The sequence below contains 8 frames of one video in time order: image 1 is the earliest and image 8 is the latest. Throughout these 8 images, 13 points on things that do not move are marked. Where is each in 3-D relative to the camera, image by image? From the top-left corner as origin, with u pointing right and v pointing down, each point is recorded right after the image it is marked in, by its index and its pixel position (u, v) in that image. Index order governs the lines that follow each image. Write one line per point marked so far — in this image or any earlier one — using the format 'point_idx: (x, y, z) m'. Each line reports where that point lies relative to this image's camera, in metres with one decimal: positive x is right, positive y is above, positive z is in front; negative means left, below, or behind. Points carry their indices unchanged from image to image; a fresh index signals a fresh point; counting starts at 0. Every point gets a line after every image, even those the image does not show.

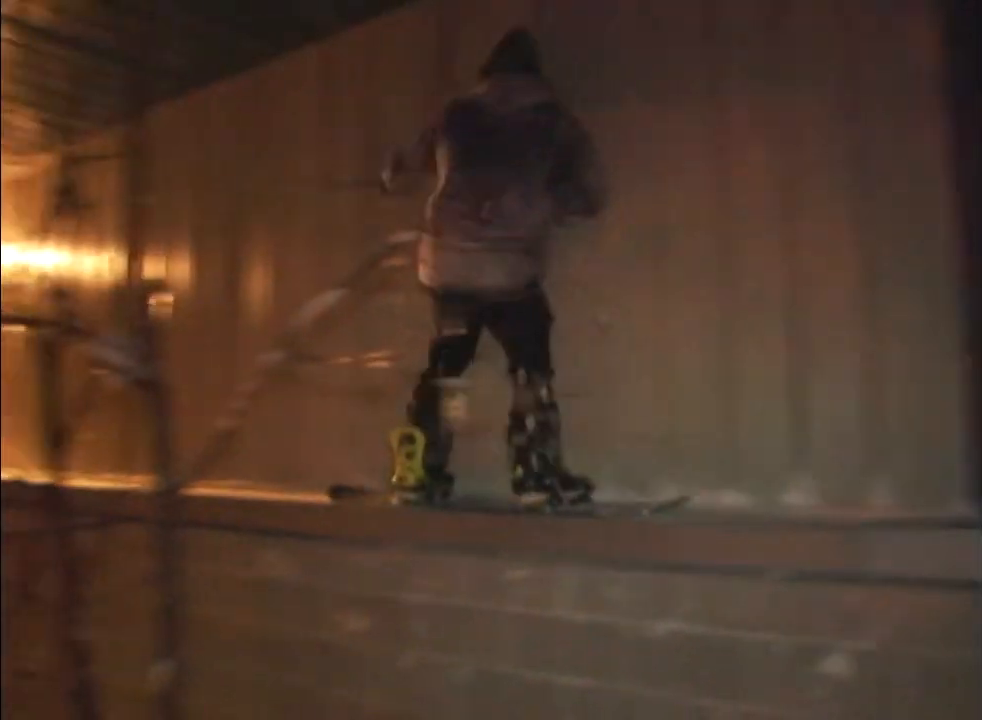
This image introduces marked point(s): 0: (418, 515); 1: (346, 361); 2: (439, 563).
0: (-0.3, -0.6, +5.0) m
1: (-0.6, 0.0, +5.8) m
2: (-0.2, -0.8, +4.9) m
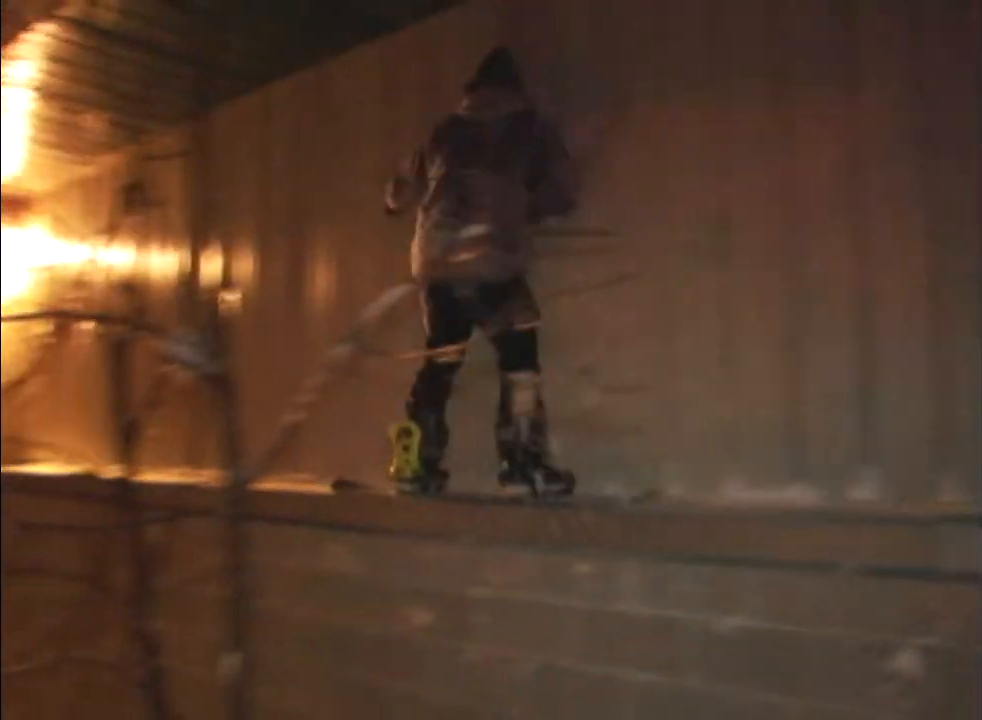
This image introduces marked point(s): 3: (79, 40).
0: (0.0, -0.6, +5.0) m
1: (-0.3, 0.0, +5.8) m
2: (+0.1, -0.8, +4.9) m
3: (-1.9, +1.5, +5.8) m
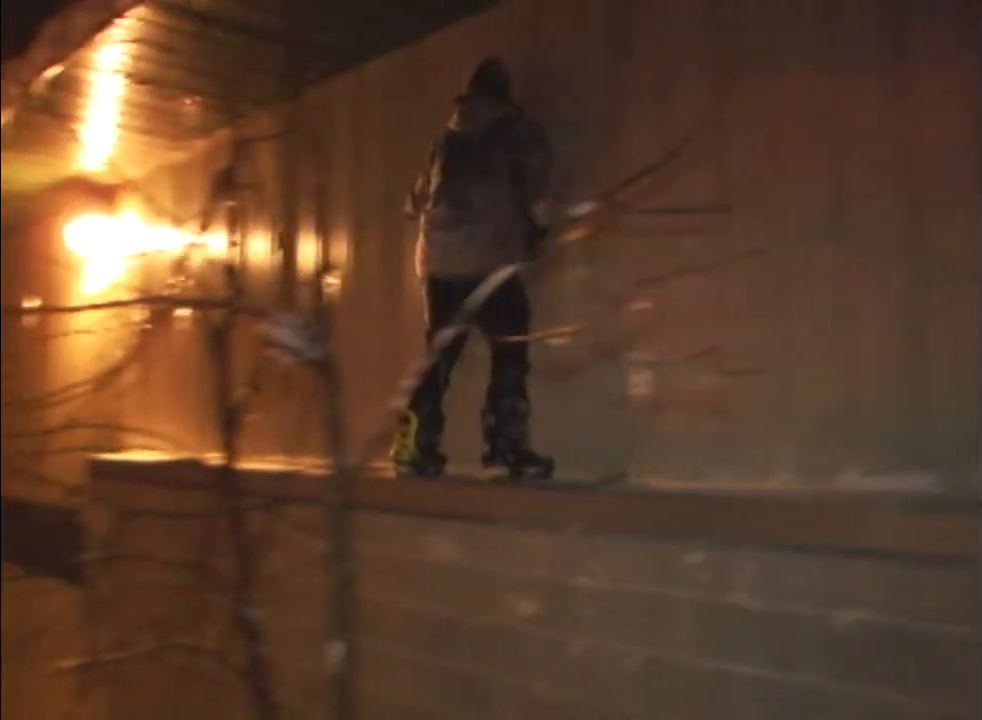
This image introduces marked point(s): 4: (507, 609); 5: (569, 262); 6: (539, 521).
0: (+0.4, -0.5, +4.9) m
1: (+0.1, +0.1, +5.6) m
2: (+0.5, -0.7, +4.8) m
3: (-1.5, +1.5, +5.8) m
4: (+0.1, -1.0, +5.1) m
5: (+0.3, +0.4, +5.5) m
6: (+0.2, -0.6, +5.0) m
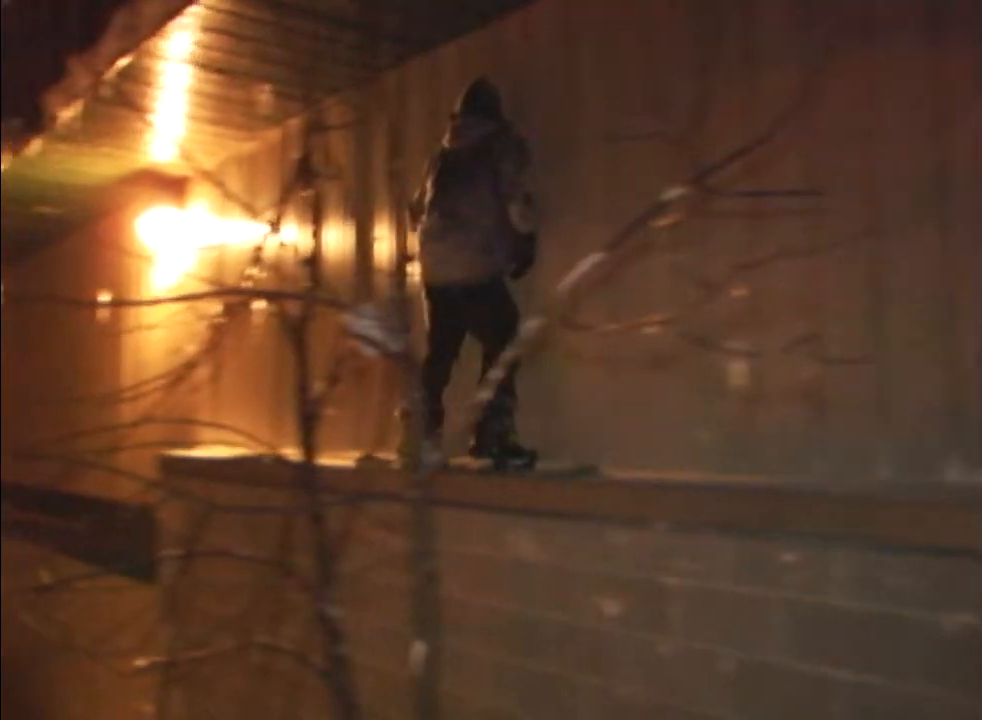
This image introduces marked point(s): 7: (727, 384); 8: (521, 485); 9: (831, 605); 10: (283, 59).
0: (+0.7, -0.5, +4.6) m
1: (+0.5, +0.1, +5.4) m
2: (+0.8, -0.7, +4.6) m
3: (-1.1, +1.6, +5.6) m
4: (+0.4, -1.0, +5.0) m
5: (+0.7, +0.4, +5.3) m
6: (+0.5, -0.6, +4.8) m
7: (+0.9, -0.1, +5.0) m
8: (+0.1, -0.5, +5.3) m
9: (+1.1, -0.8, +4.1) m
10: (-1.0, +1.5, +6.1) m
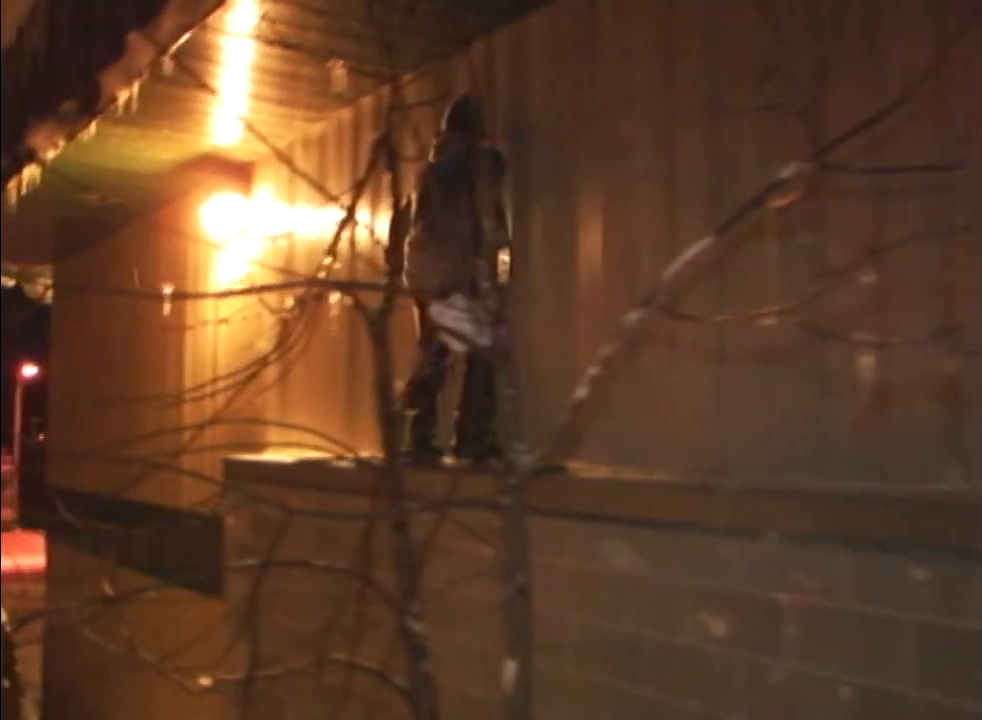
0: (+1.0, -0.5, +4.1) m
1: (+0.9, +0.2, +4.9) m
2: (+1.0, -0.6, +4.0) m
3: (-0.7, +1.6, +5.3) m
4: (+0.7, -0.9, +4.5) m
5: (+1.0, +0.5, +4.8) m
6: (+0.8, -0.6, +4.3) m
7: (+1.2, -0.1, +4.4) m
8: (+0.5, -0.5, +4.8) m
9: (+1.4, -0.8, +3.6) m
10: (-0.6, +1.5, +5.8) m
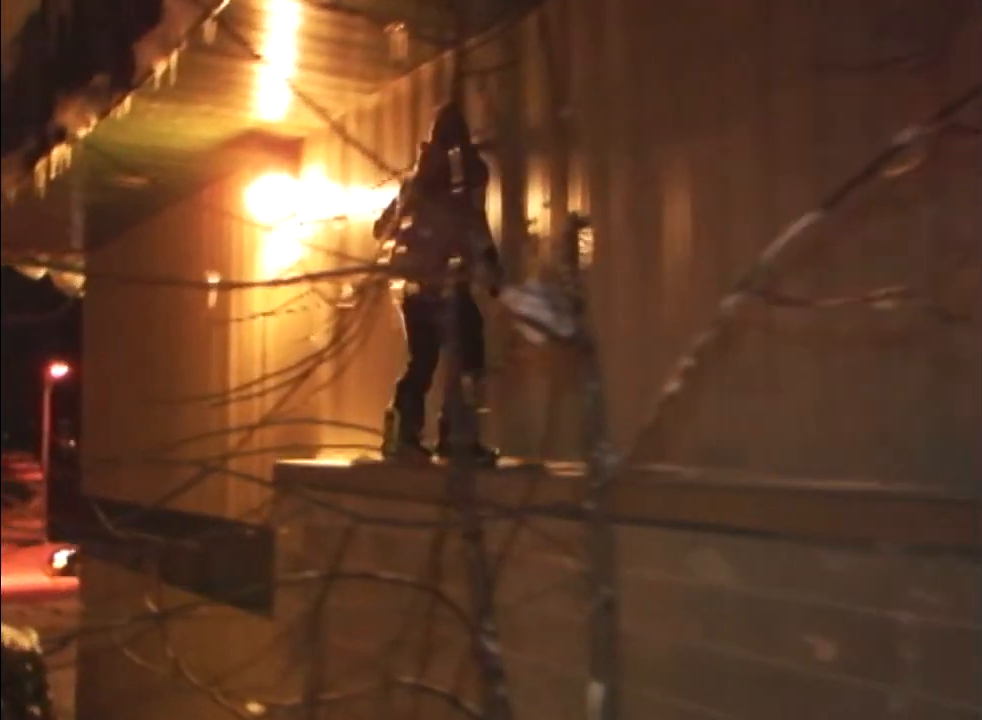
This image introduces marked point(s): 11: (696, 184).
0: (+1.2, -0.4, +3.6) m
1: (+1.1, +0.2, +4.4) m
2: (+1.2, -0.6, +3.5) m
3: (-0.5, +1.6, +4.9) m
4: (+1.0, -0.9, +3.9) m
5: (+1.3, +0.5, +4.2) m
6: (+1.0, -0.5, +3.8) m
7: (+1.5, 0.0, +3.8) m
8: (+0.8, -0.5, +4.3) m
9: (+1.5, -0.7, +3.0) m
10: (-0.3, +1.5, +5.3) m
11: (+0.8, +0.7, +4.8) m
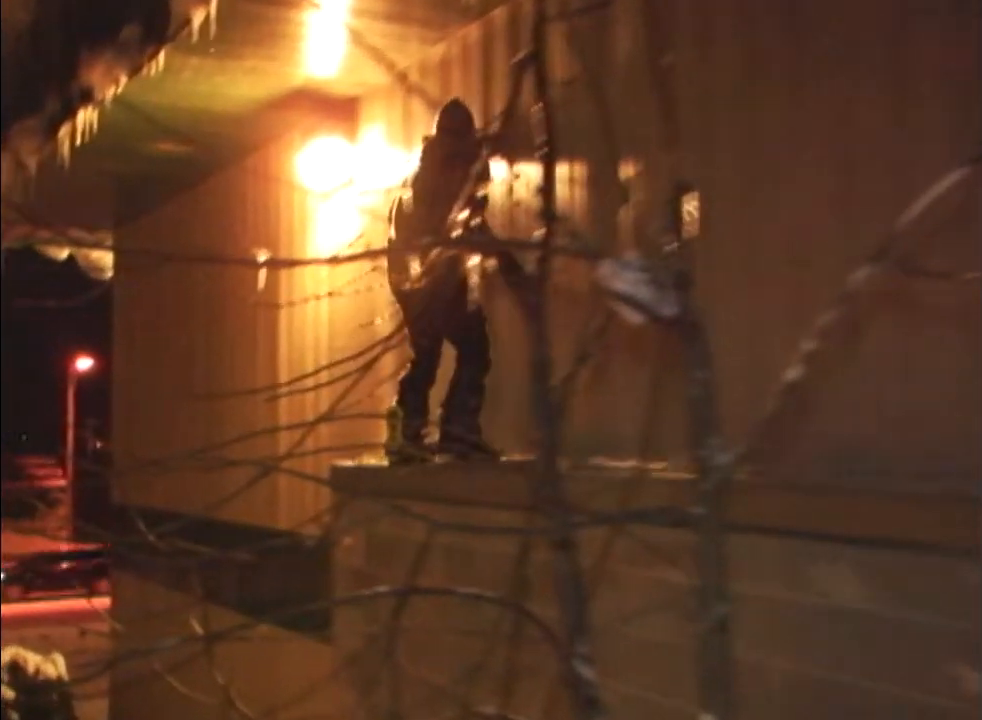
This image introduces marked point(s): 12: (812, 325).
0: (+1.4, -0.4, +2.9) m
1: (+1.4, +0.3, +3.7) m
2: (+1.4, -0.6, +2.8) m
3: (-0.2, +1.6, +4.3) m
4: (+1.2, -0.9, +3.3) m
5: (+1.5, +0.6, +3.5) m
6: (+1.3, -0.5, +3.1) m
7: (+1.7, 0.0, +3.1) m
8: (+1.0, -0.4, +3.6) m
9: (+1.7, -0.7, +2.3) m
10: (+0.1, +1.6, +4.7) m
11: (+1.1, +0.7, +4.1) m
12: (+1.1, +0.1, +4.1) m
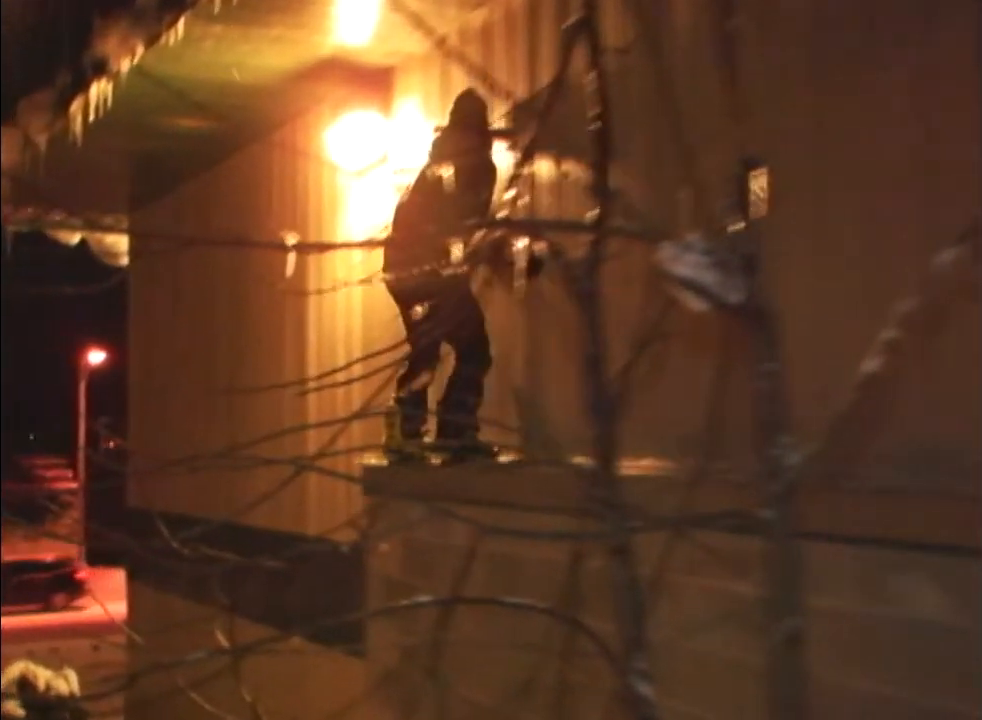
0: (+1.5, -0.4, +2.5) m
1: (+1.5, +0.3, +3.3) m
2: (+1.5, -0.5, +2.4) m
3: (0.0, +1.7, +4.0) m
4: (+1.3, -0.8, +2.9) m
5: (+1.6, +0.6, +3.1) m
6: (+1.4, -0.5, +2.7) m
7: (+1.8, 0.0, +2.7) m
8: (+1.1, -0.4, +3.3) m
9: (+1.7, -0.7, +1.9) m
10: (+0.3, +1.6, +4.4) m
11: (+1.2, +0.7, +3.7) m
12: (+1.2, +0.1, +3.8) m
